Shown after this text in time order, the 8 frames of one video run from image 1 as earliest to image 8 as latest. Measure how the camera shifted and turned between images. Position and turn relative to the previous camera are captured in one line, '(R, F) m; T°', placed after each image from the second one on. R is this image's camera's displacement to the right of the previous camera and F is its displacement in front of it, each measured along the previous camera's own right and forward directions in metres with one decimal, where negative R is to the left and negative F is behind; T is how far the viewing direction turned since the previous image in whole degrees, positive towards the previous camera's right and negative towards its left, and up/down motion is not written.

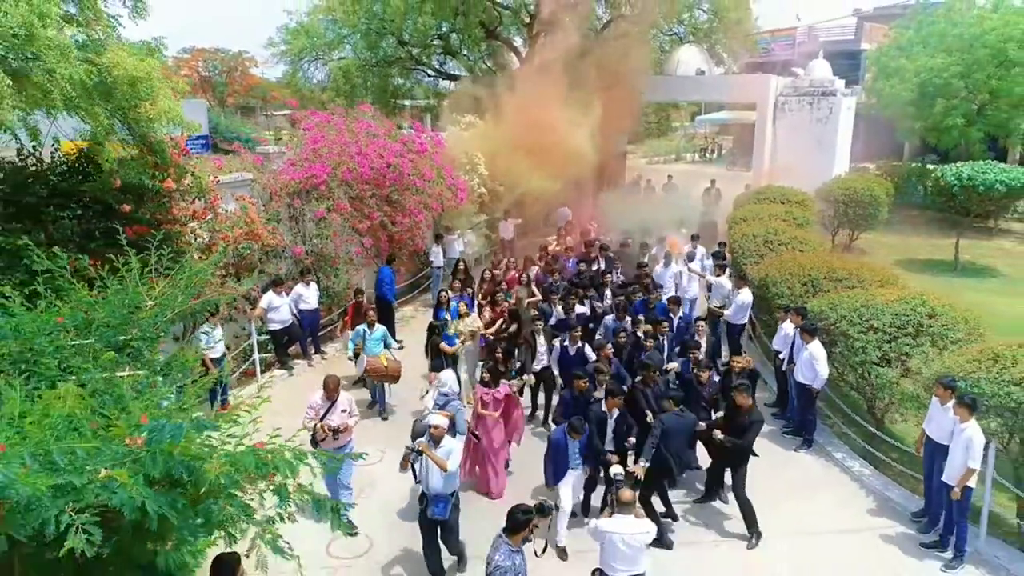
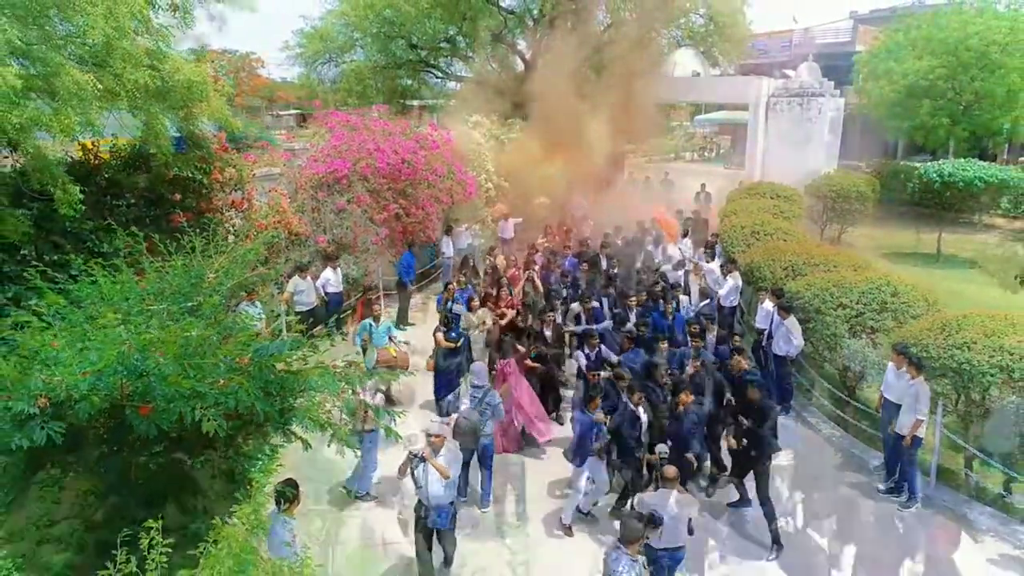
(-0.1, -0.9) m; 0°
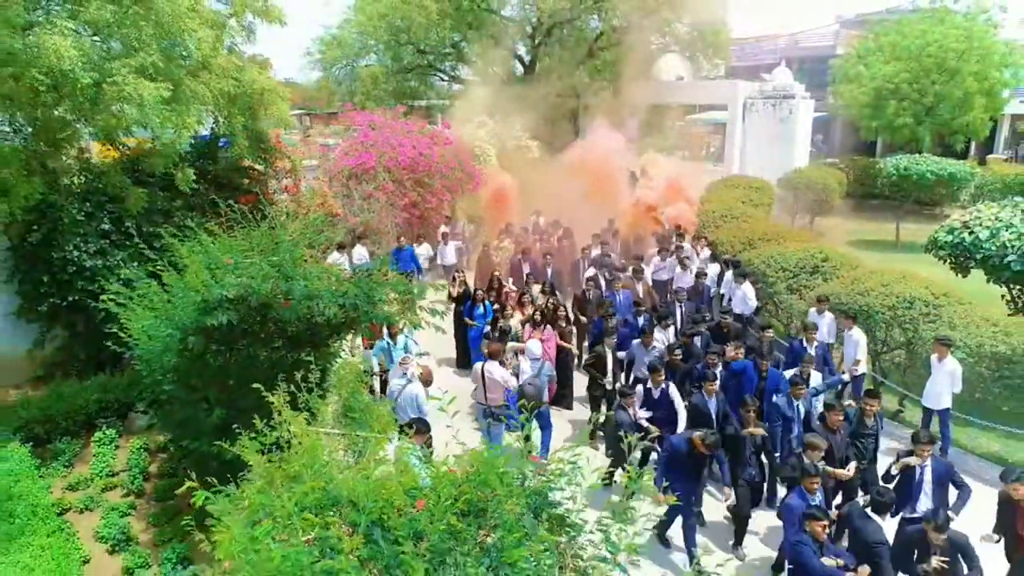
(-0.1, -1.9) m; 0°
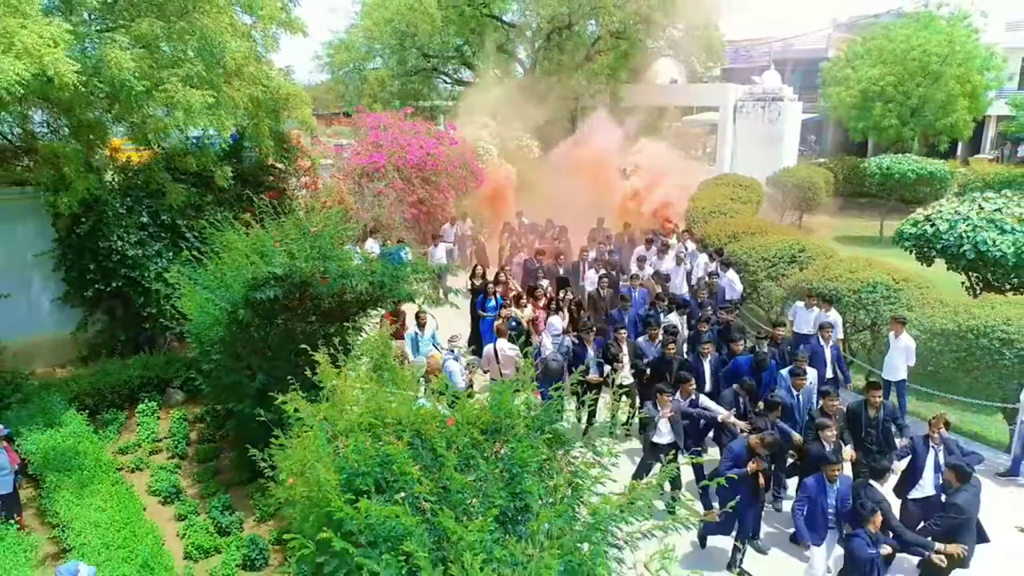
(0.0, -0.9) m; 0°
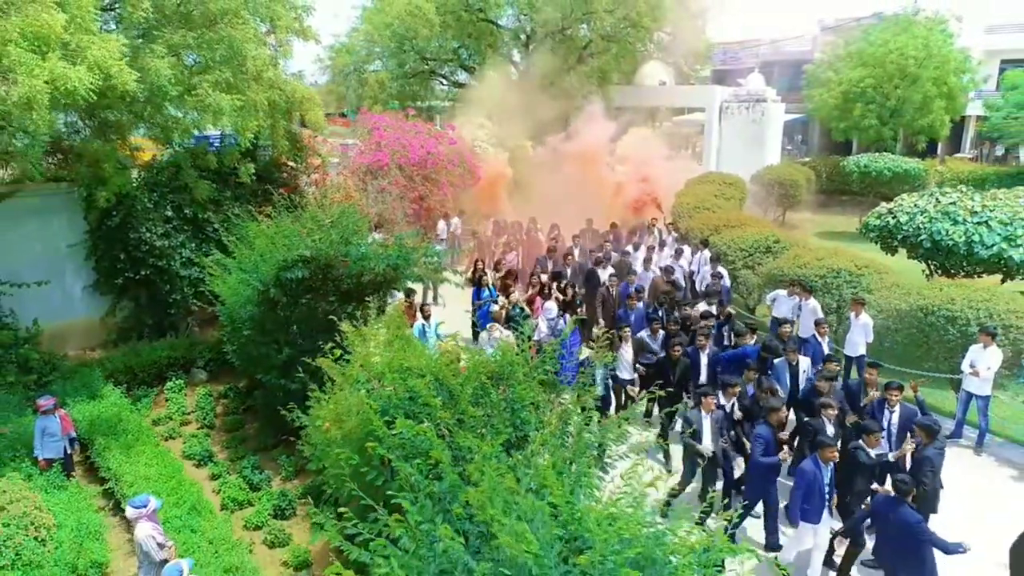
(0.0, -0.9) m; 0°
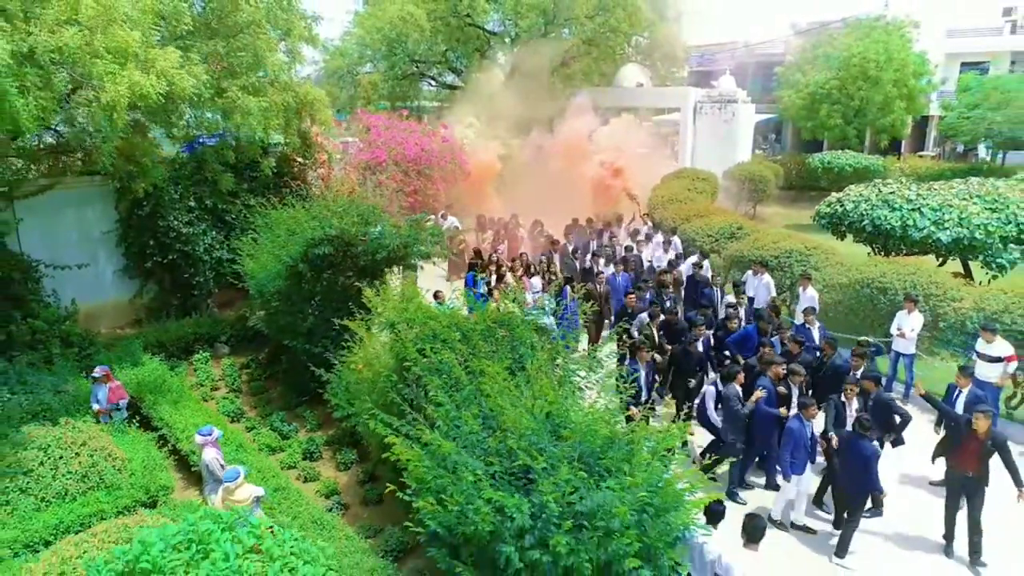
(-0.1, -1.3) m; +1°
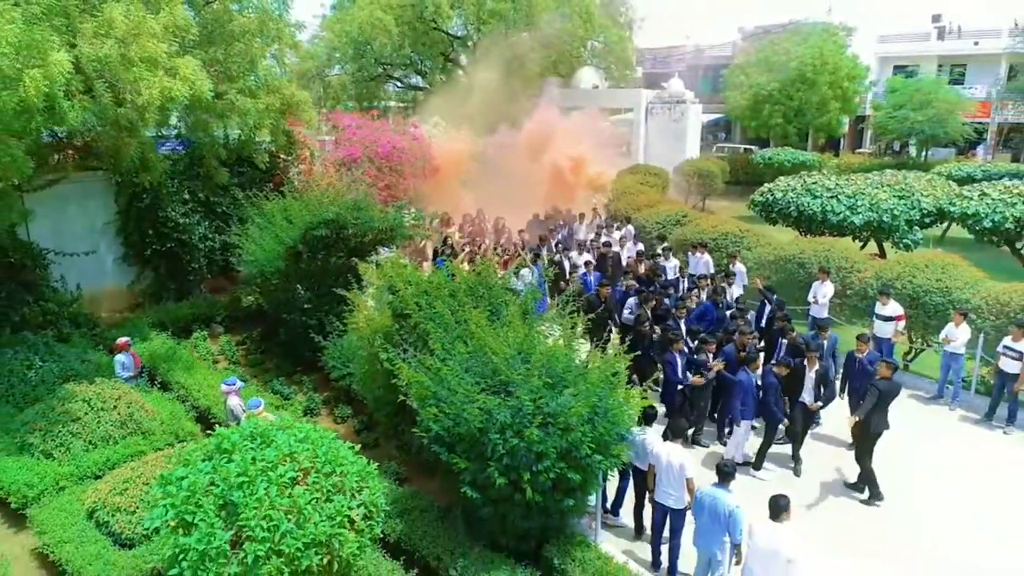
(-0.2, -1.4) m; +3°
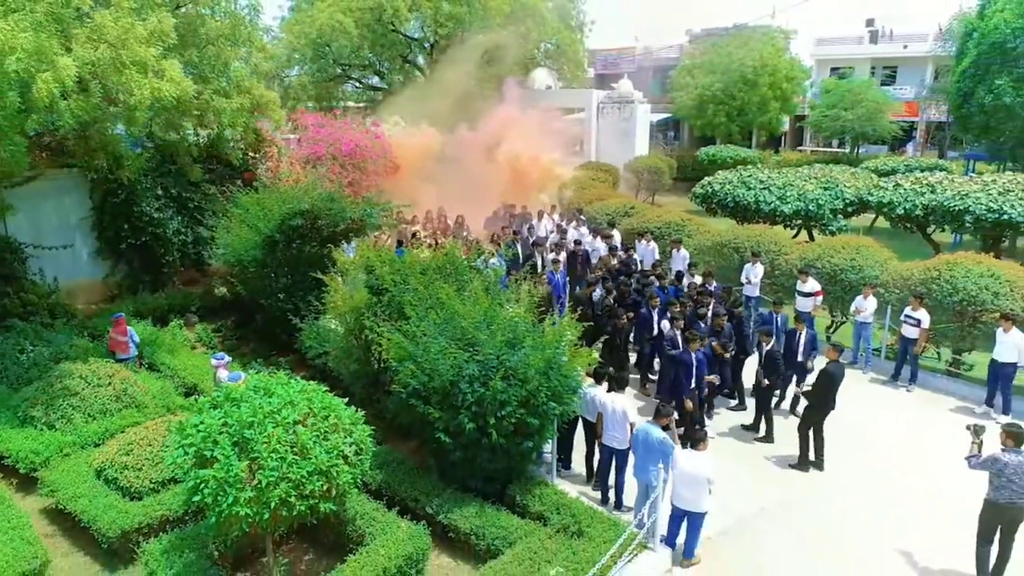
(-0.1, -0.9) m; +3°
